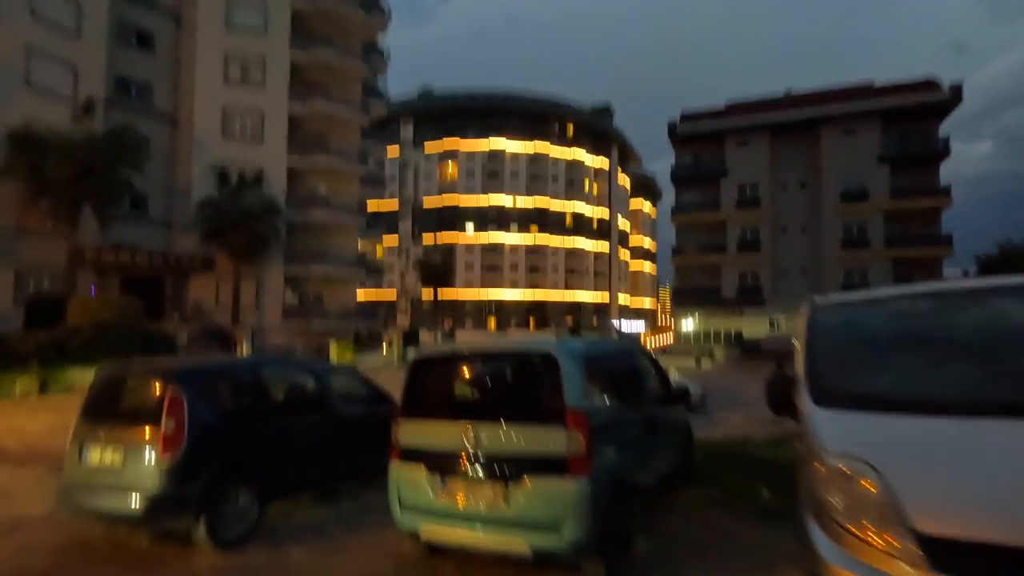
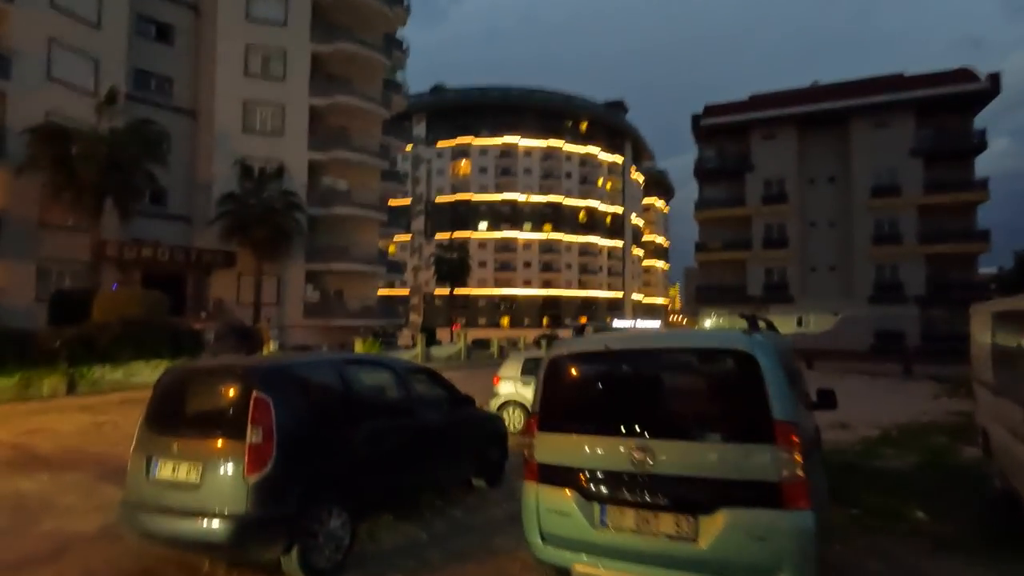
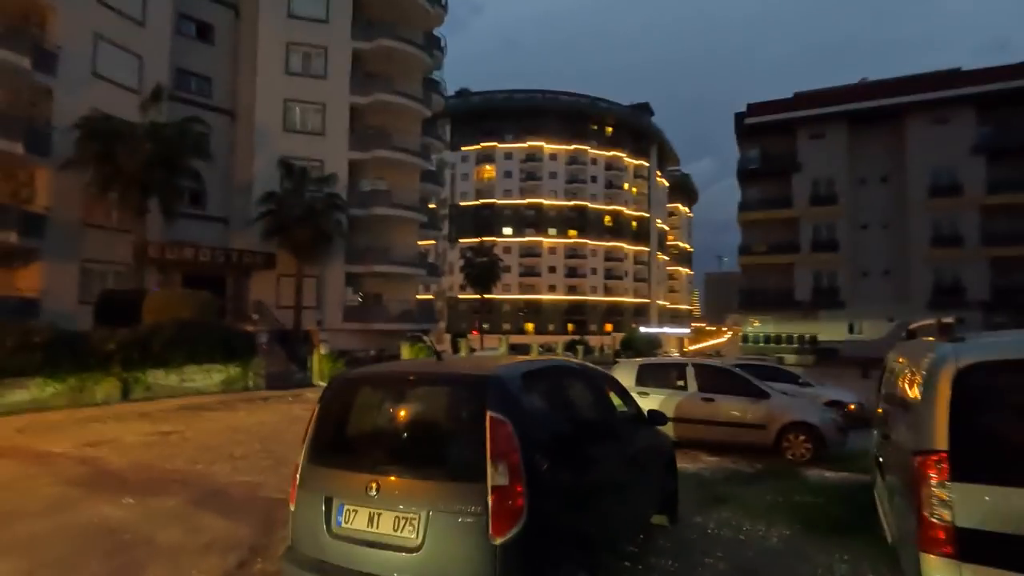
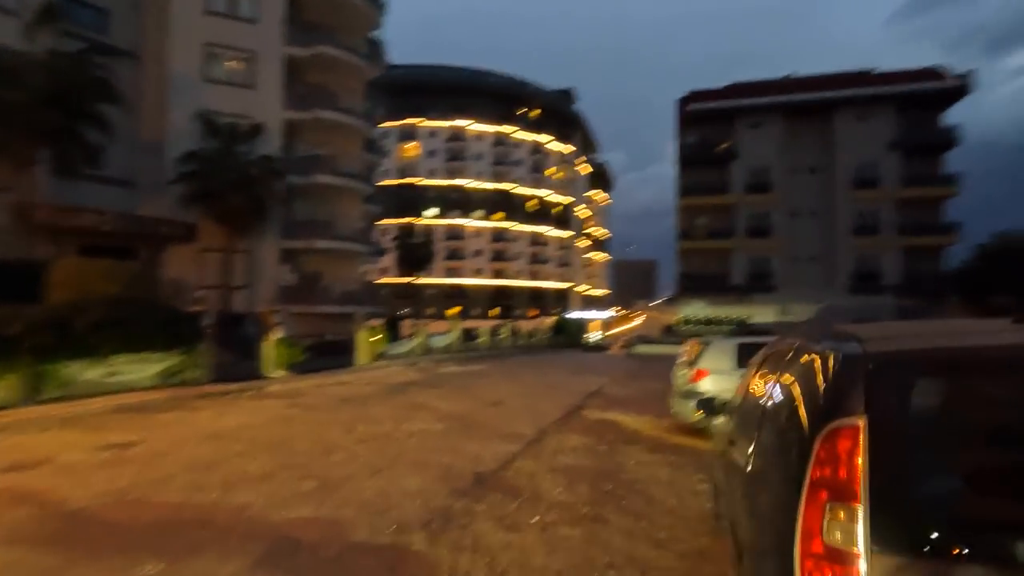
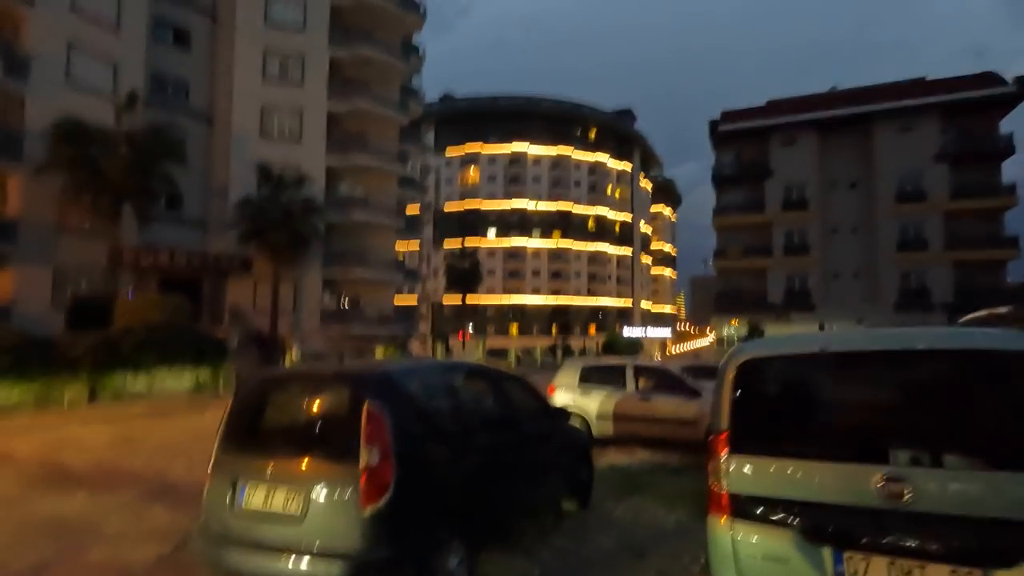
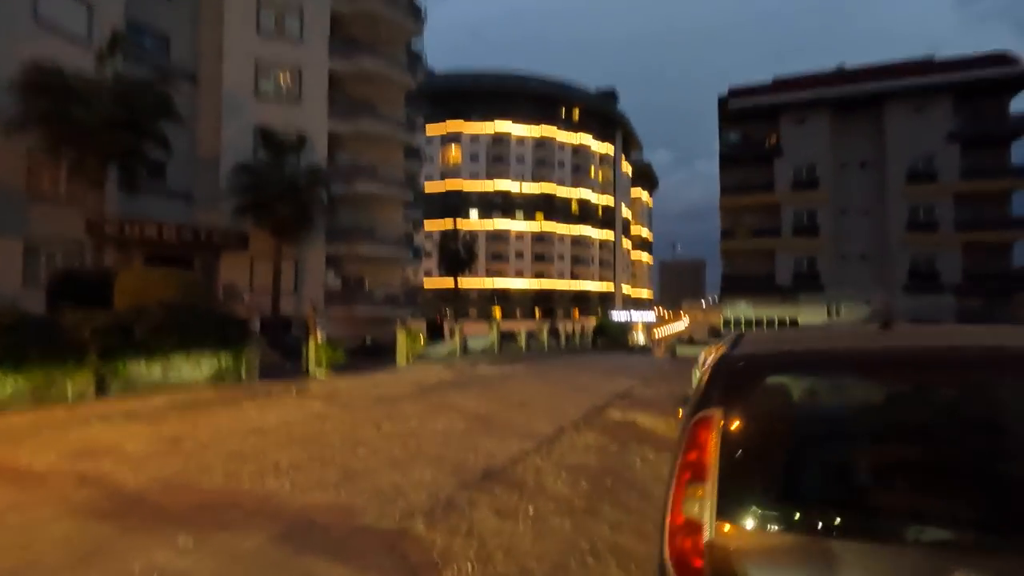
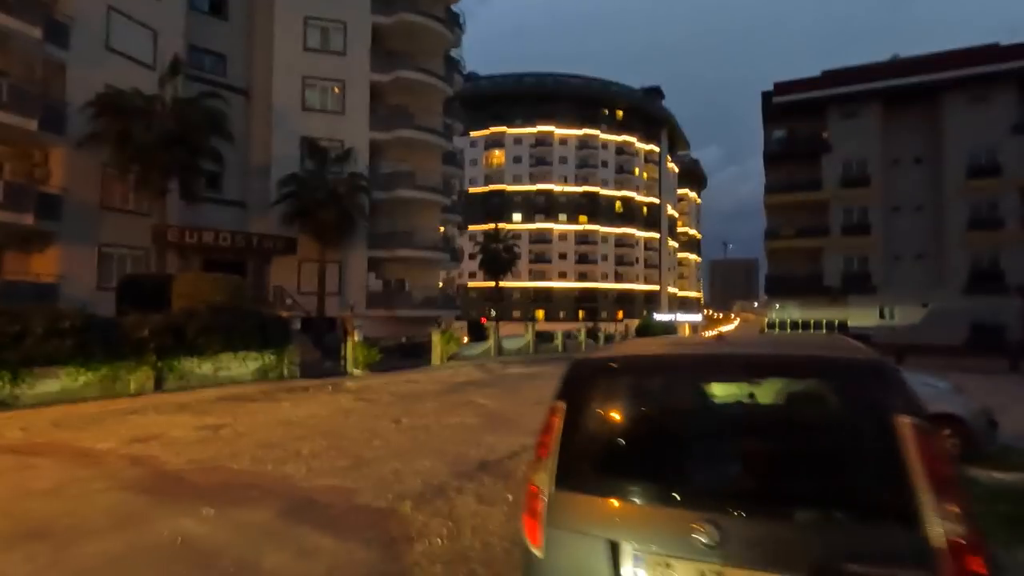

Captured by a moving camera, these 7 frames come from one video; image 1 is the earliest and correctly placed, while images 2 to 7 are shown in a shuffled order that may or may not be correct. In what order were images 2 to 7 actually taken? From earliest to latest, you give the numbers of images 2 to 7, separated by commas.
2, 5, 3, 7, 6, 4
